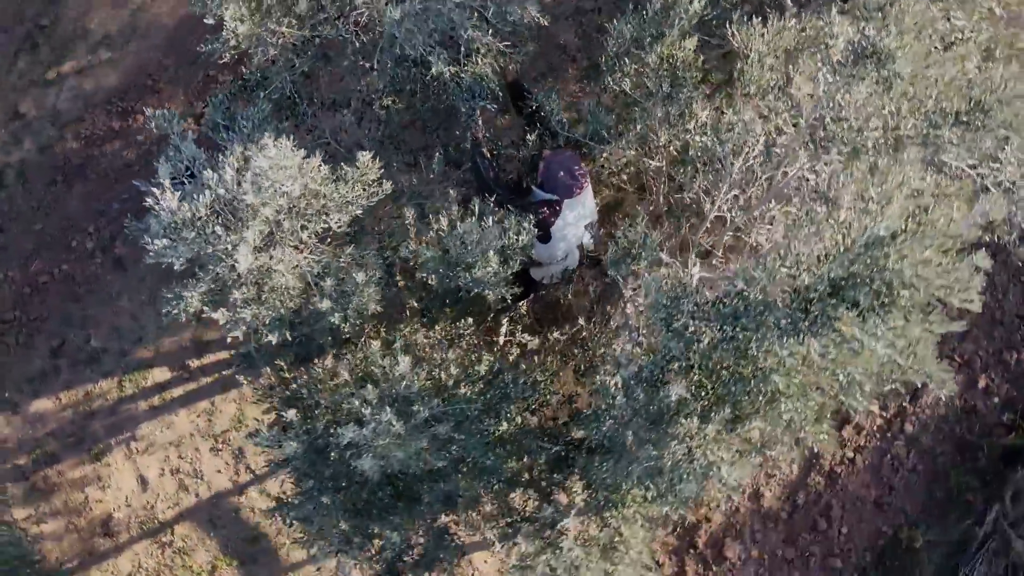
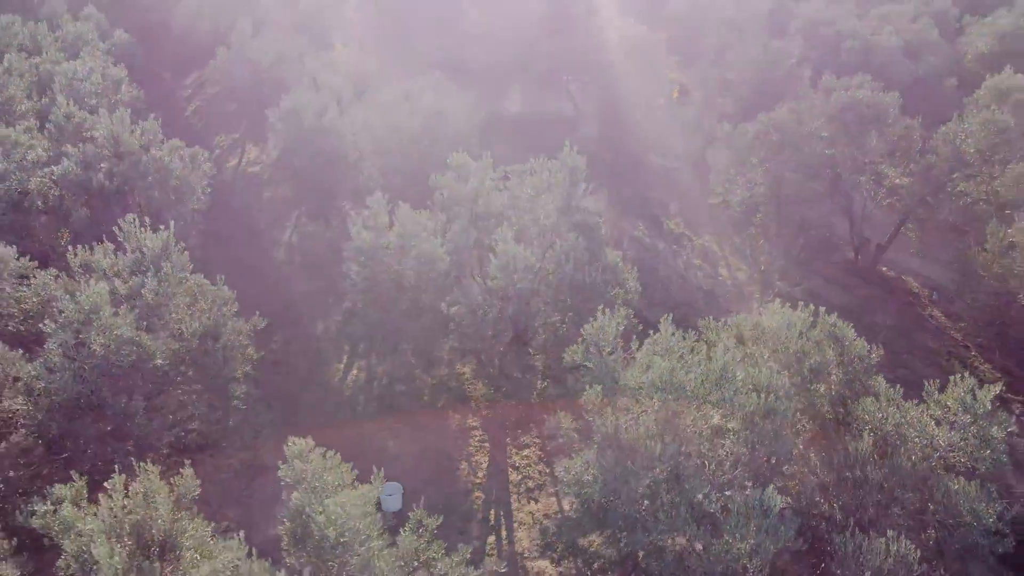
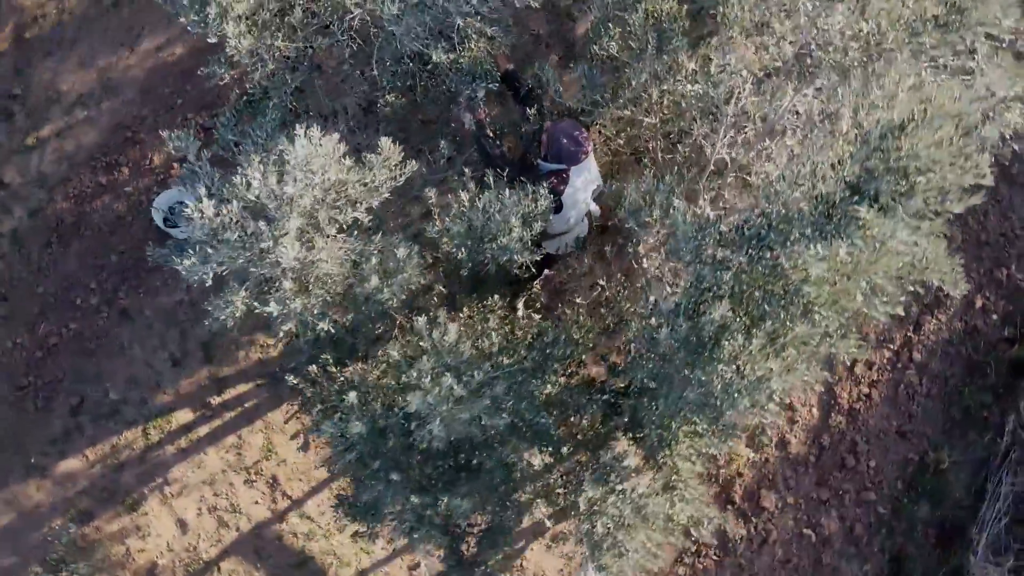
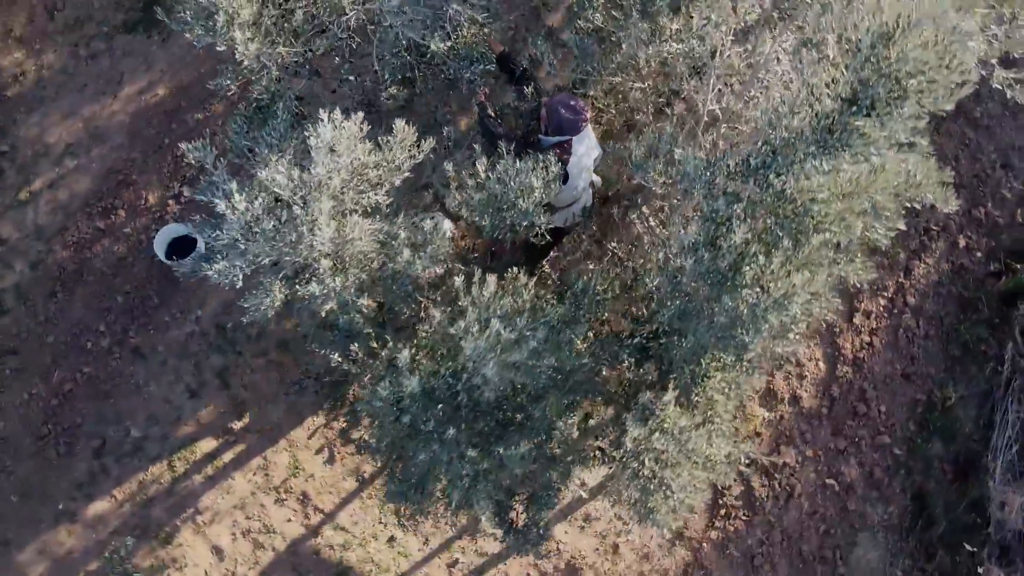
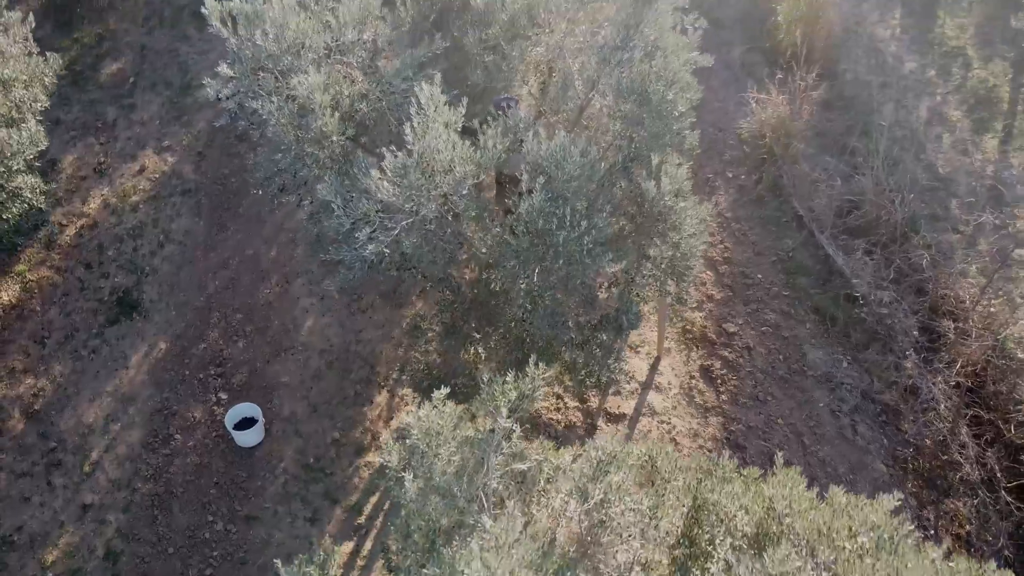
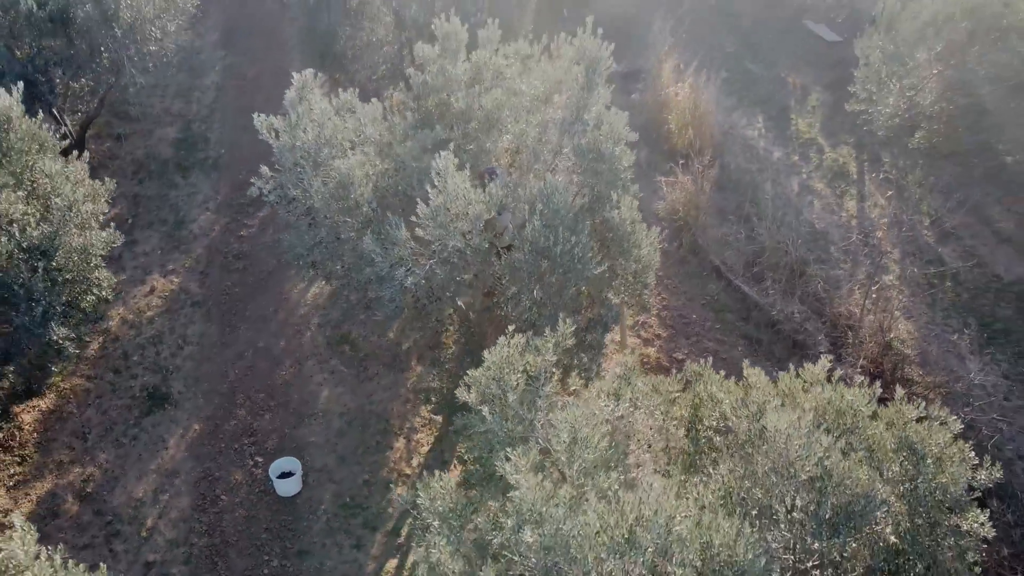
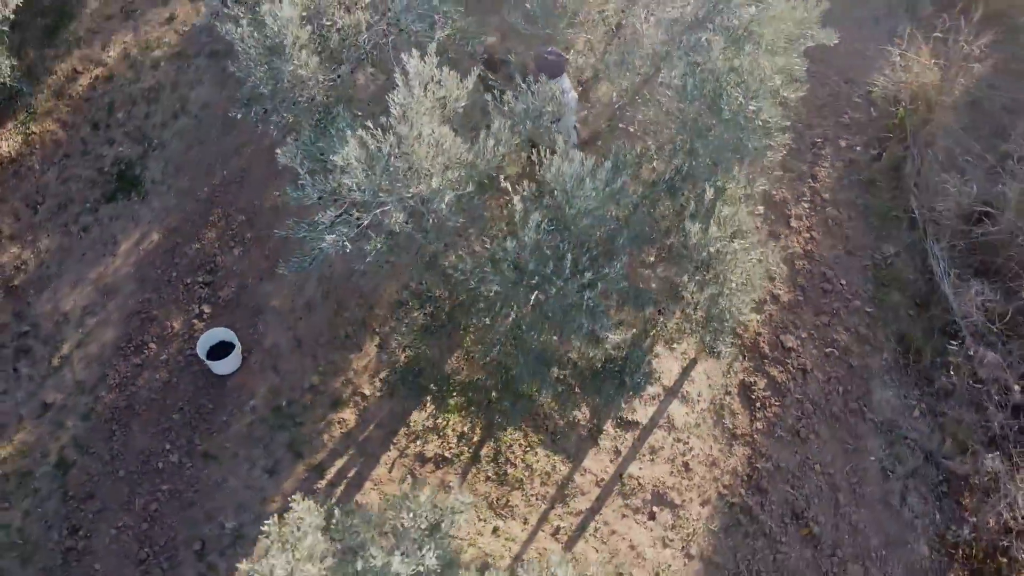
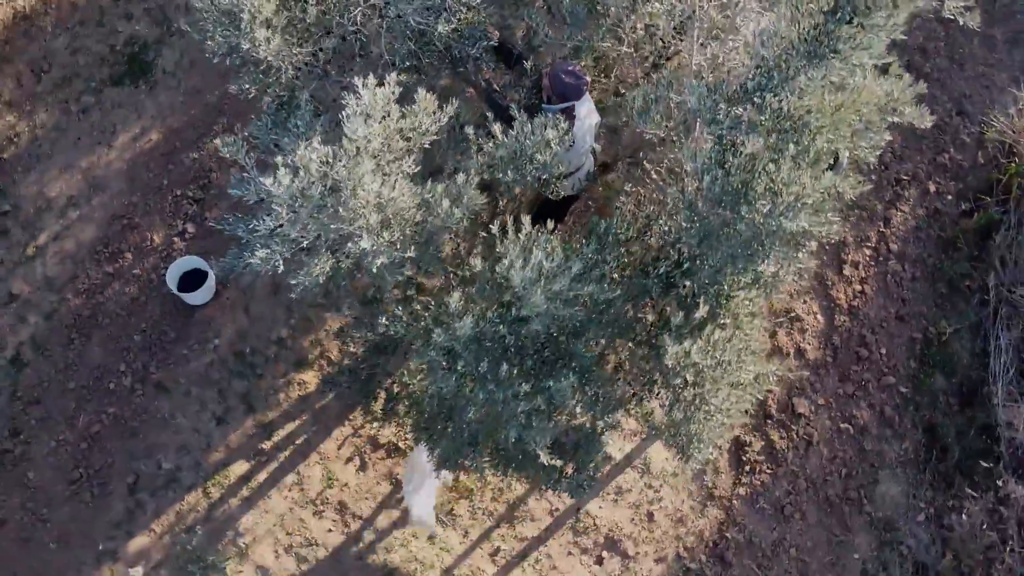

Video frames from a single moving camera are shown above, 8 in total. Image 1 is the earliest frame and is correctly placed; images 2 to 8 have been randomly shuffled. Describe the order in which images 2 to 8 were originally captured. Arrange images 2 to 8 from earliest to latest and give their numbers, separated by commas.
3, 4, 8, 7, 5, 6, 2
